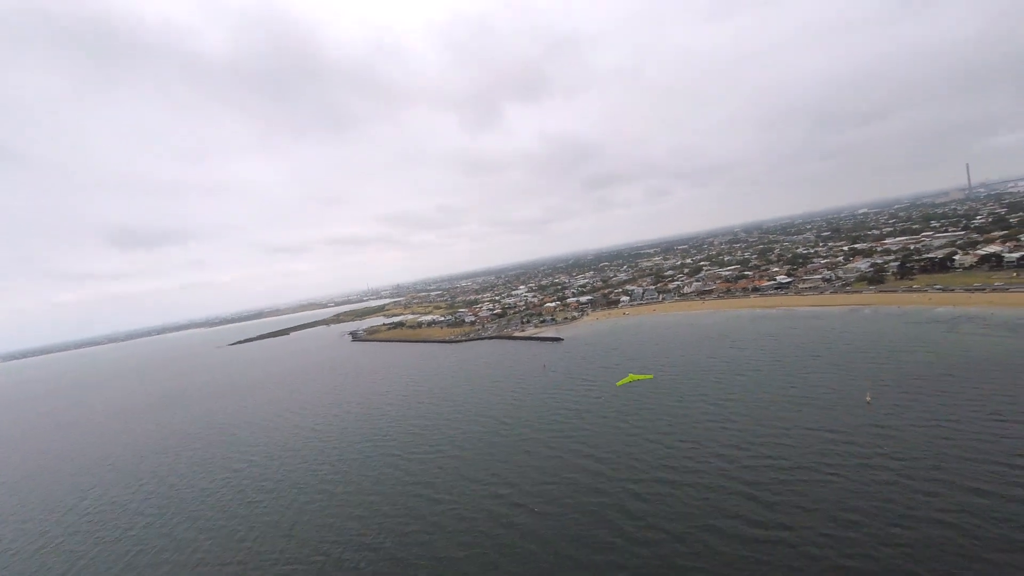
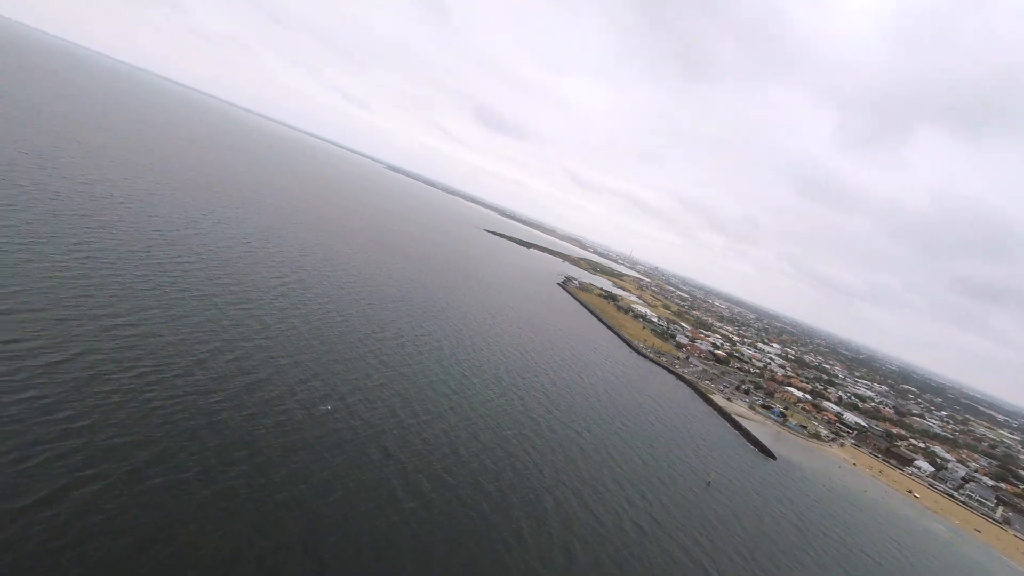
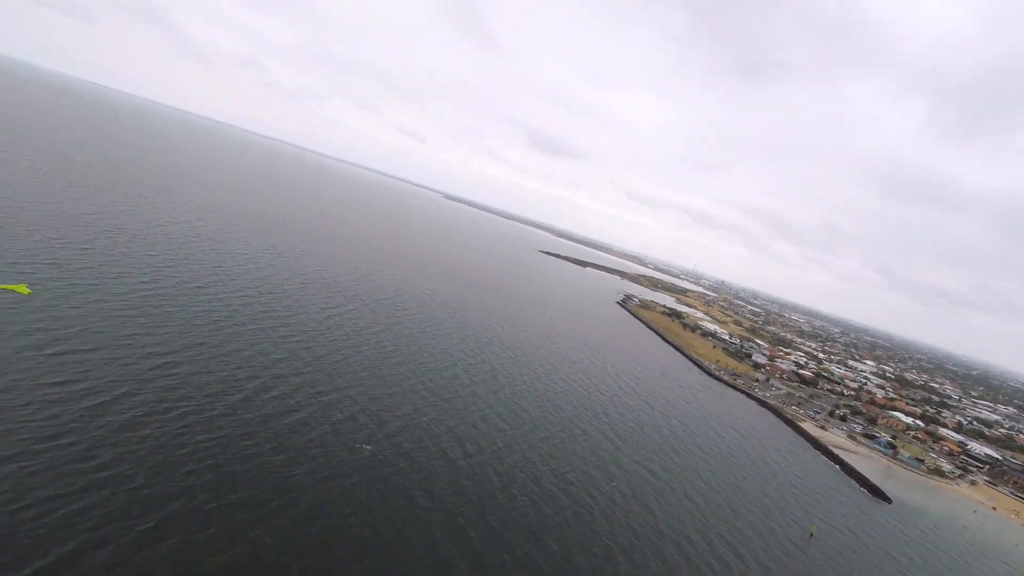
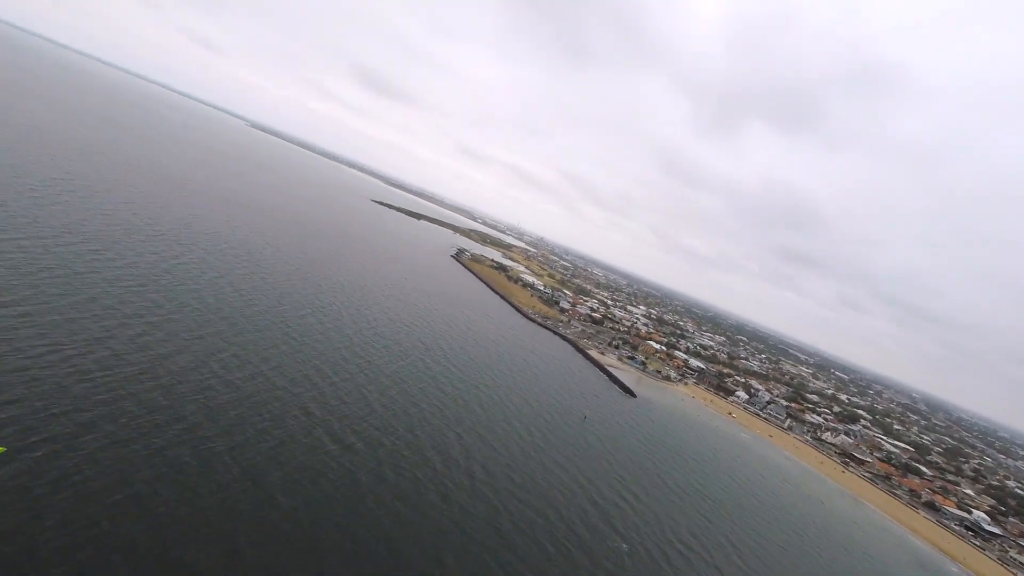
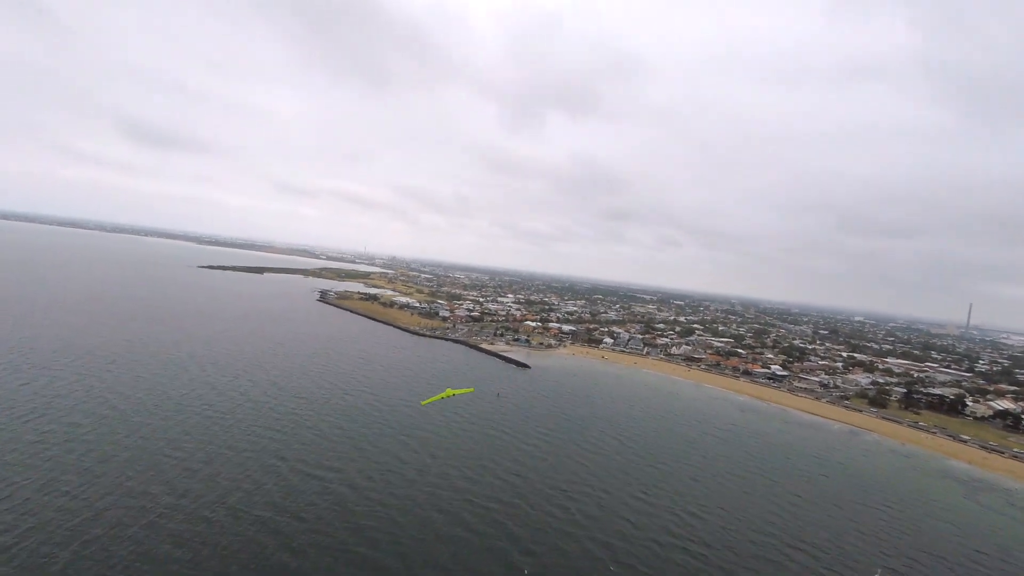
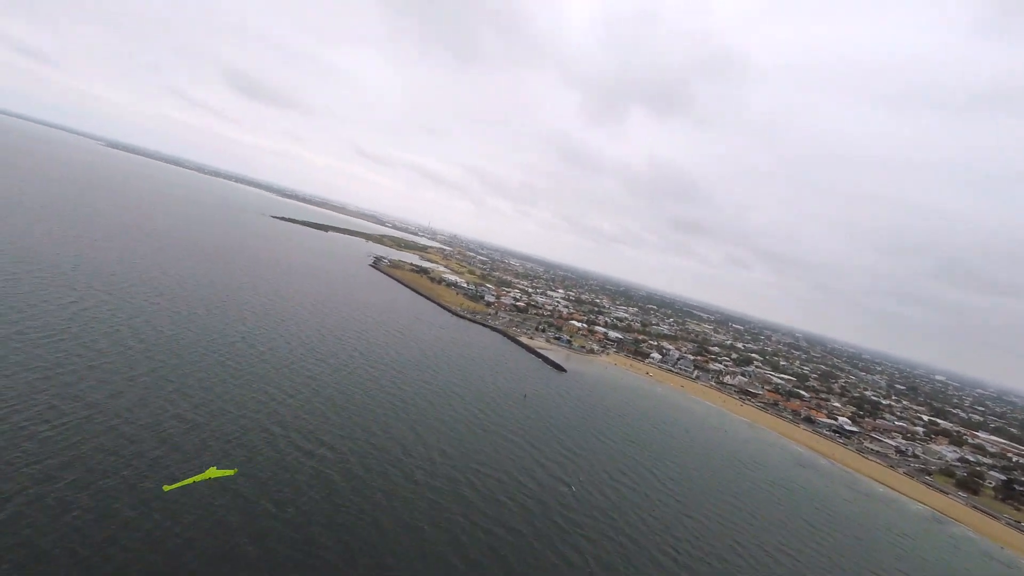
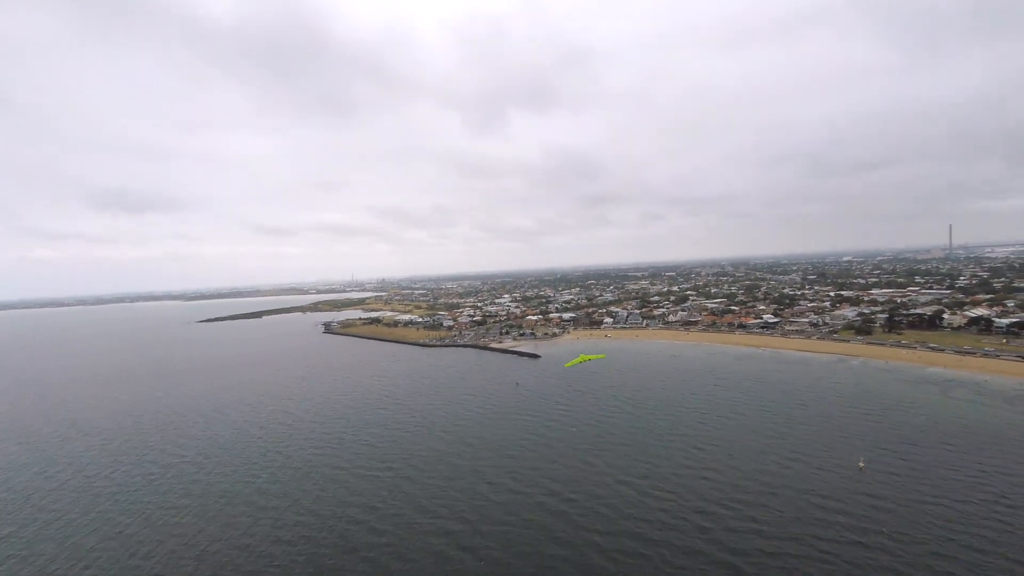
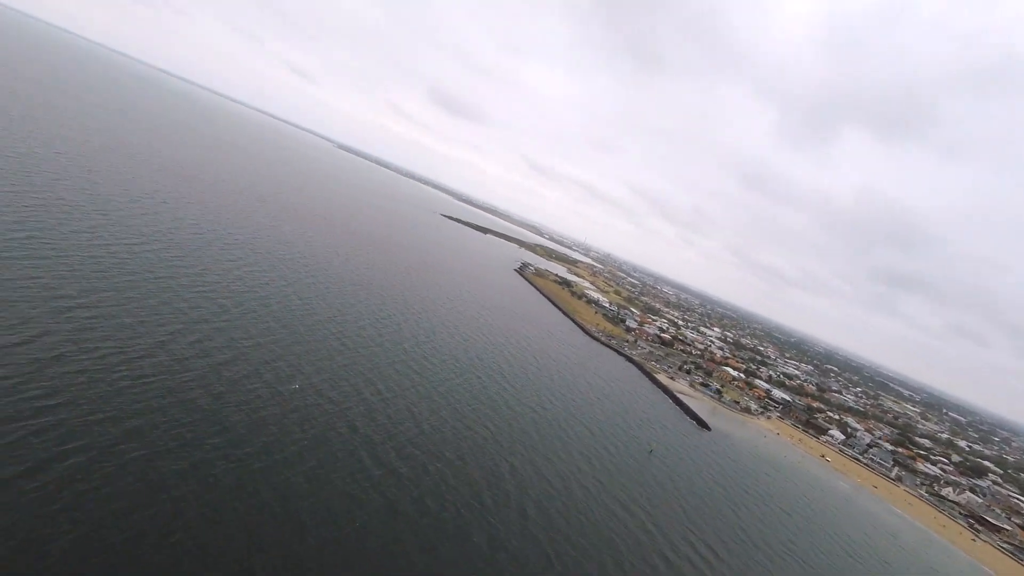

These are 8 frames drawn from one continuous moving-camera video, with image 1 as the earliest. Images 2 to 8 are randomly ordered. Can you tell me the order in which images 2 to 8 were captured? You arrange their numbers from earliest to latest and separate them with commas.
7, 5, 6, 4, 8, 2, 3
